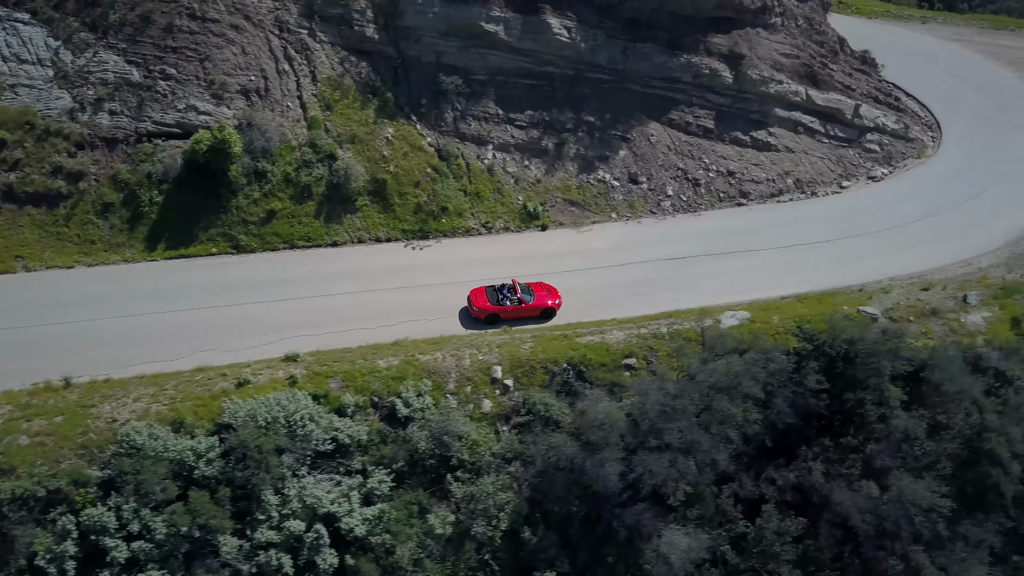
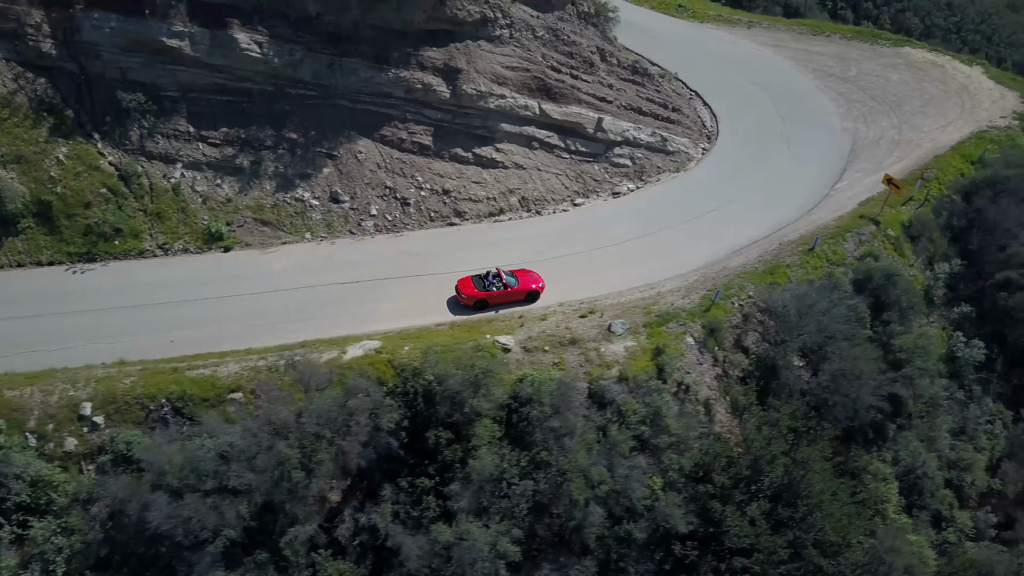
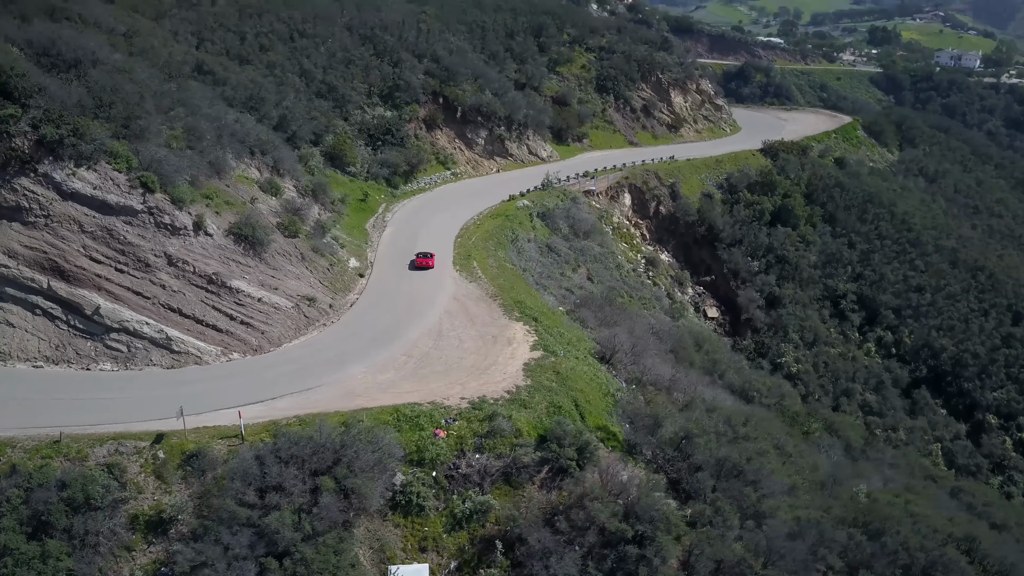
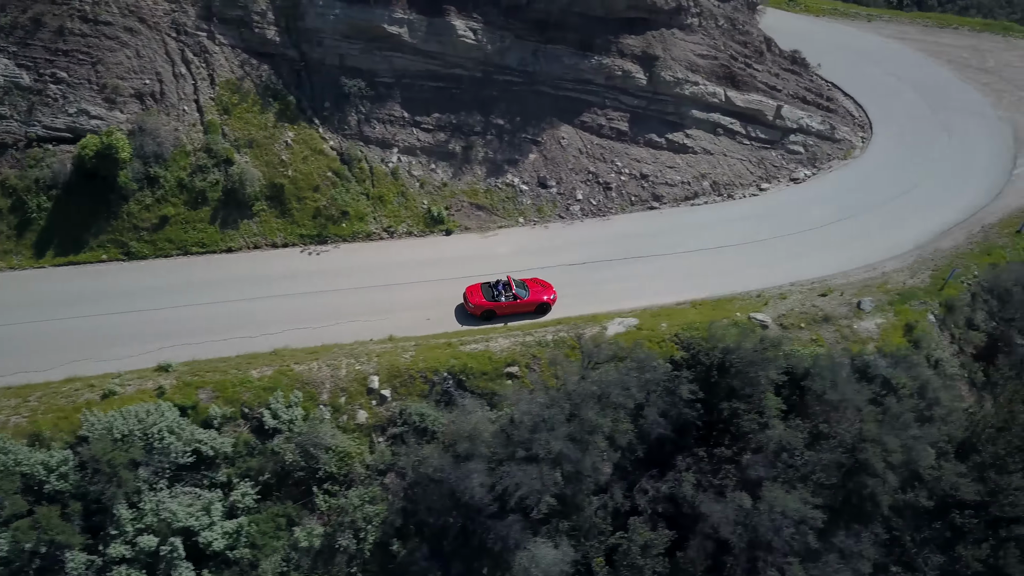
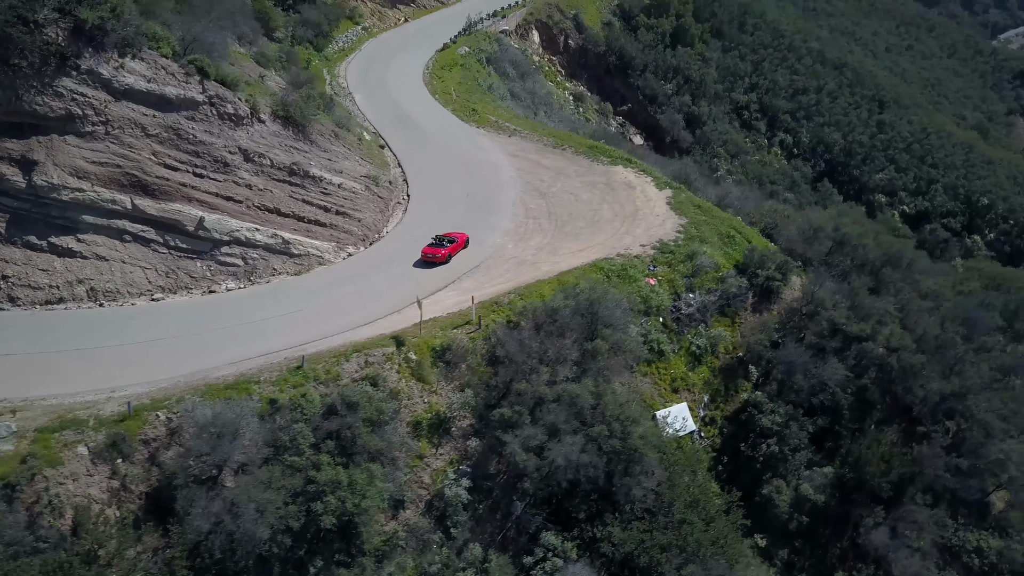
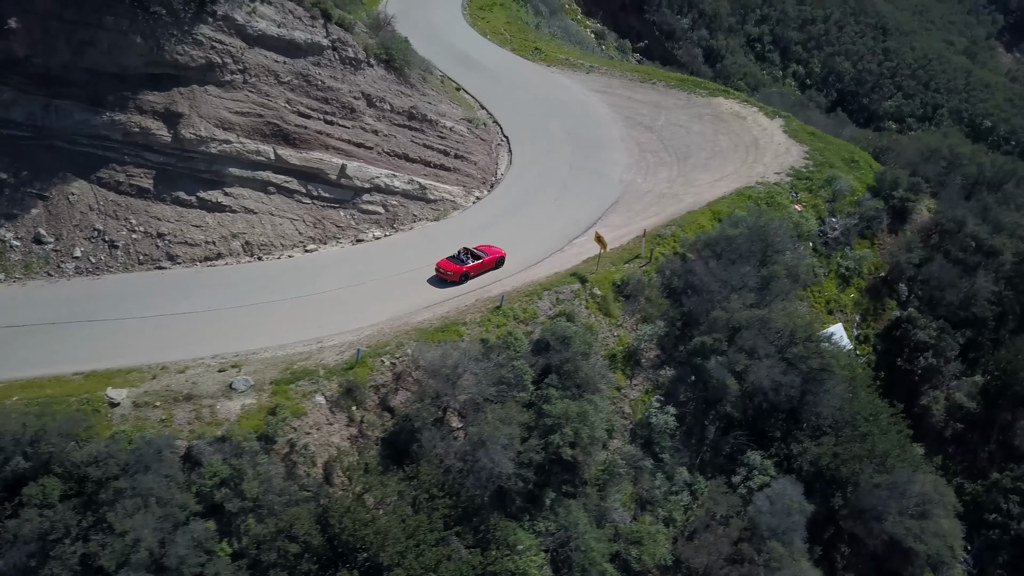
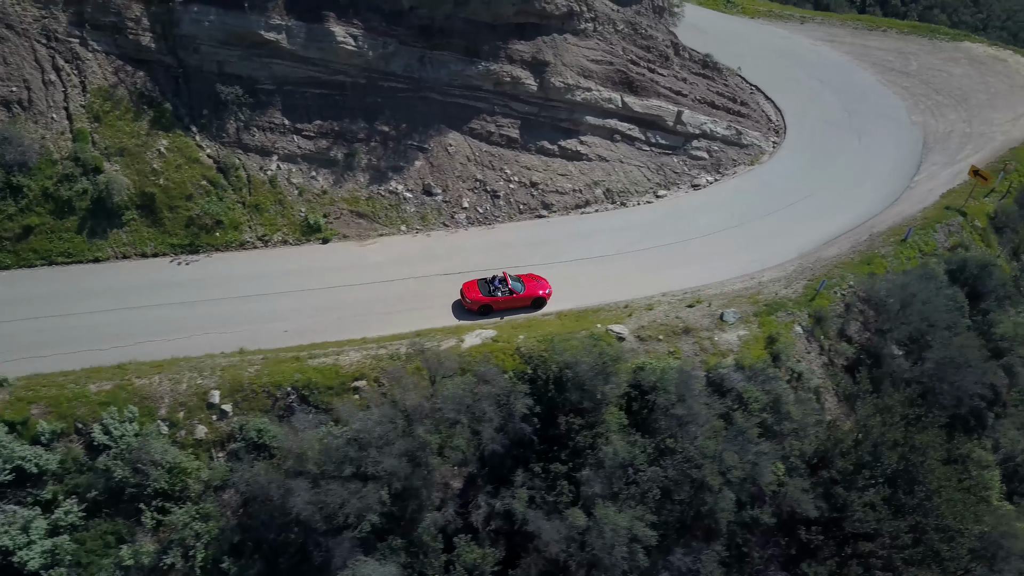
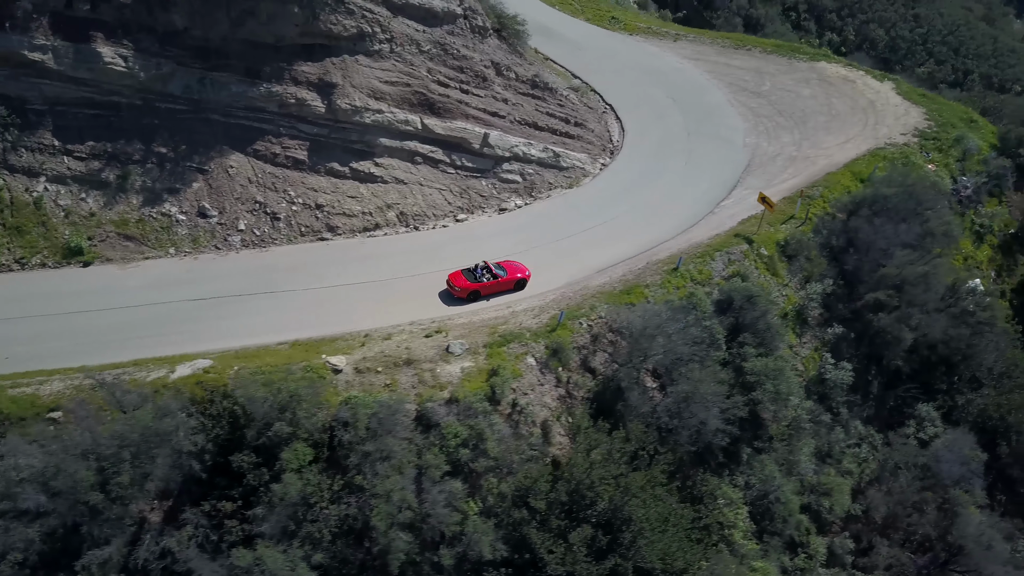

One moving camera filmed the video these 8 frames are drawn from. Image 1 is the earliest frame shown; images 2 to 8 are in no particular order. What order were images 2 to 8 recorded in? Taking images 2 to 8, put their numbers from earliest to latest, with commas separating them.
4, 7, 2, 8, 6, 5, 3
